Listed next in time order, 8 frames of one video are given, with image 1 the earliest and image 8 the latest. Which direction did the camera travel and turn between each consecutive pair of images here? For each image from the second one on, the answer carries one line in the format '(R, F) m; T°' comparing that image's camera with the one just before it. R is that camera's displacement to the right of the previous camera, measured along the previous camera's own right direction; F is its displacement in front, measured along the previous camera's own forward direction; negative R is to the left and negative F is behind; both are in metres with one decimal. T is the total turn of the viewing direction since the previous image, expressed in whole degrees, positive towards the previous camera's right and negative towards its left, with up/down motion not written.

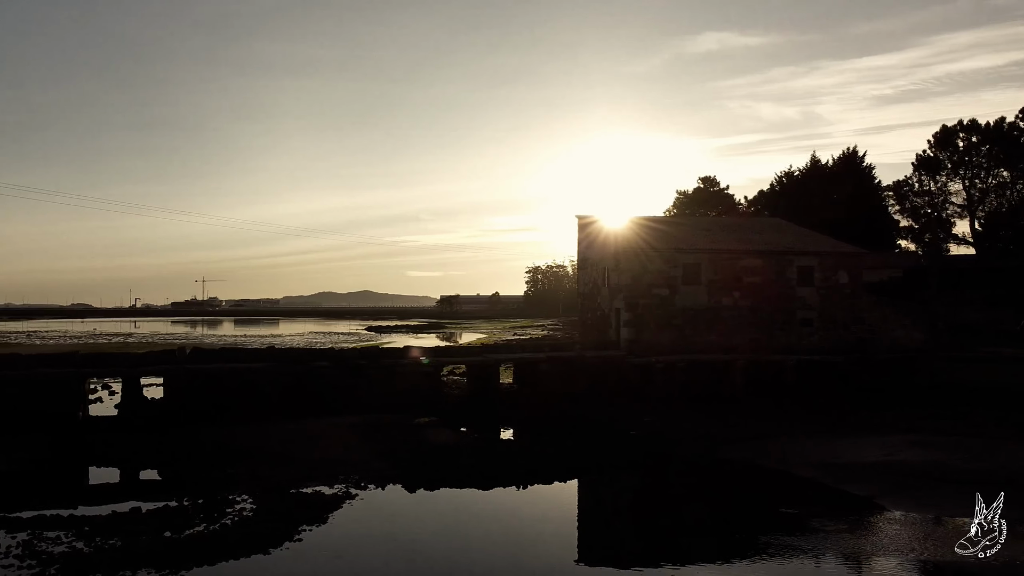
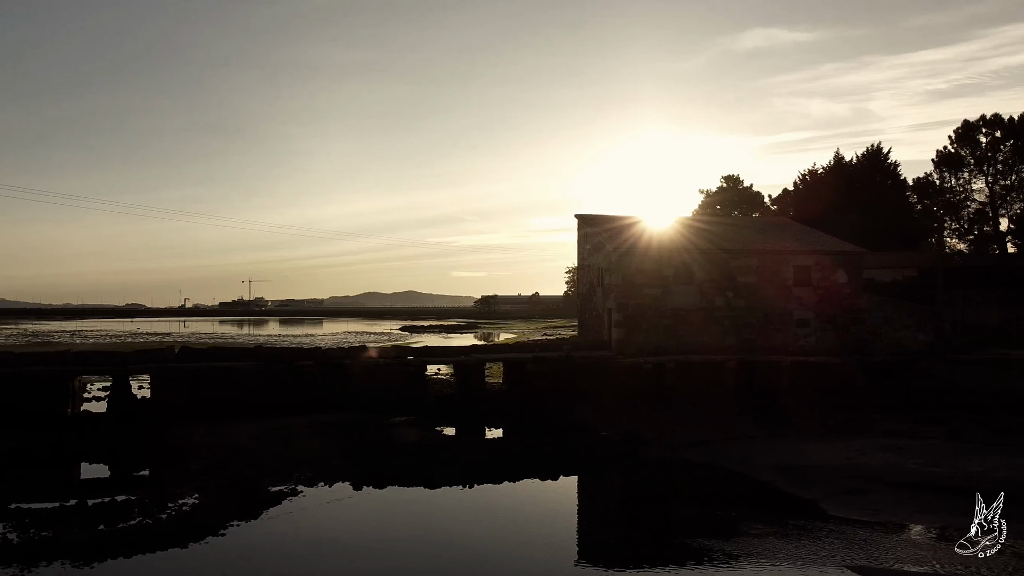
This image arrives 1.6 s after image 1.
(+1.6, +0.1) m; -3°
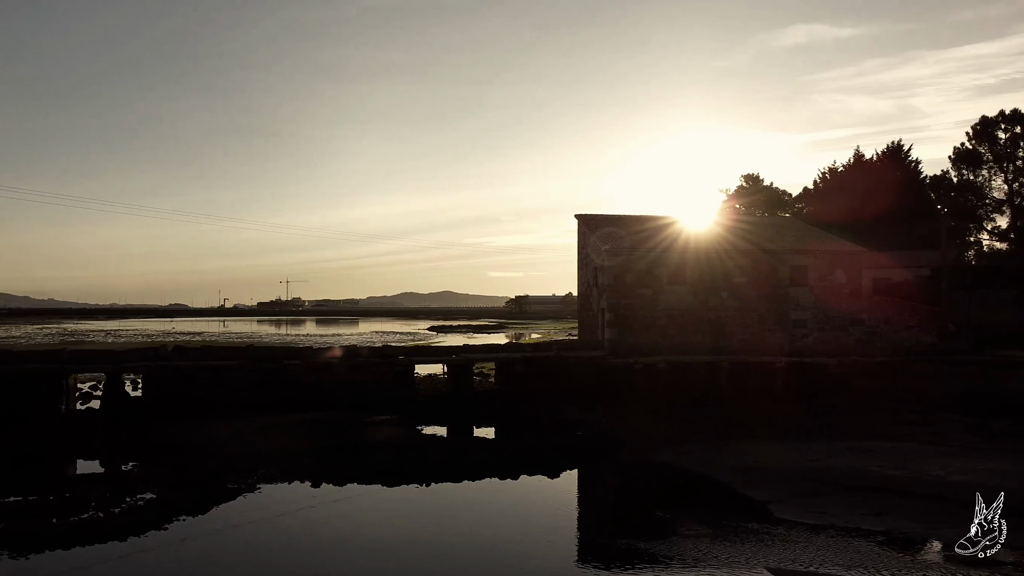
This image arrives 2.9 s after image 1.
(+1.3, 0.0) m; -2°
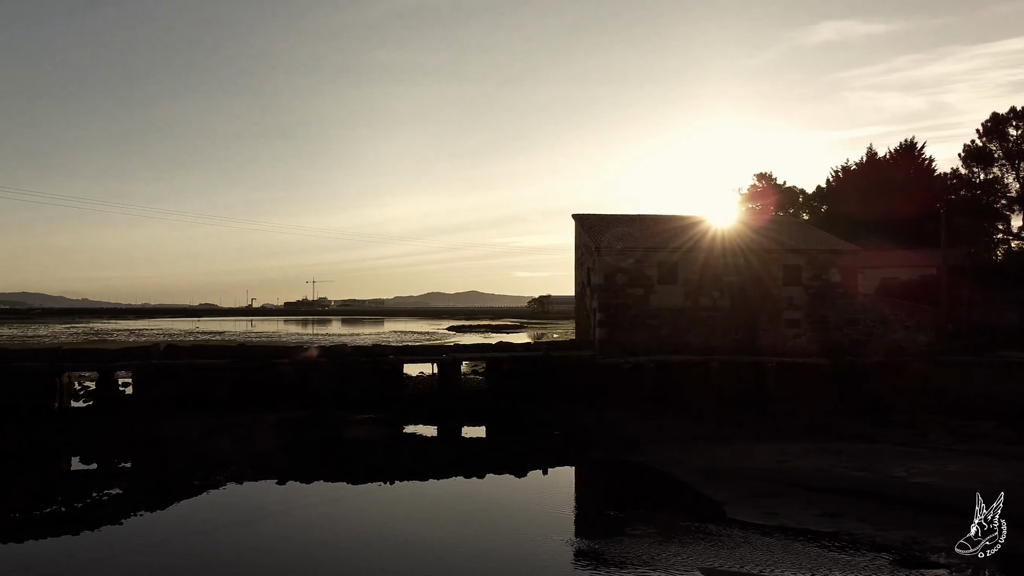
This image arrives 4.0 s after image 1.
(+1.0, 0.0) m; -1°
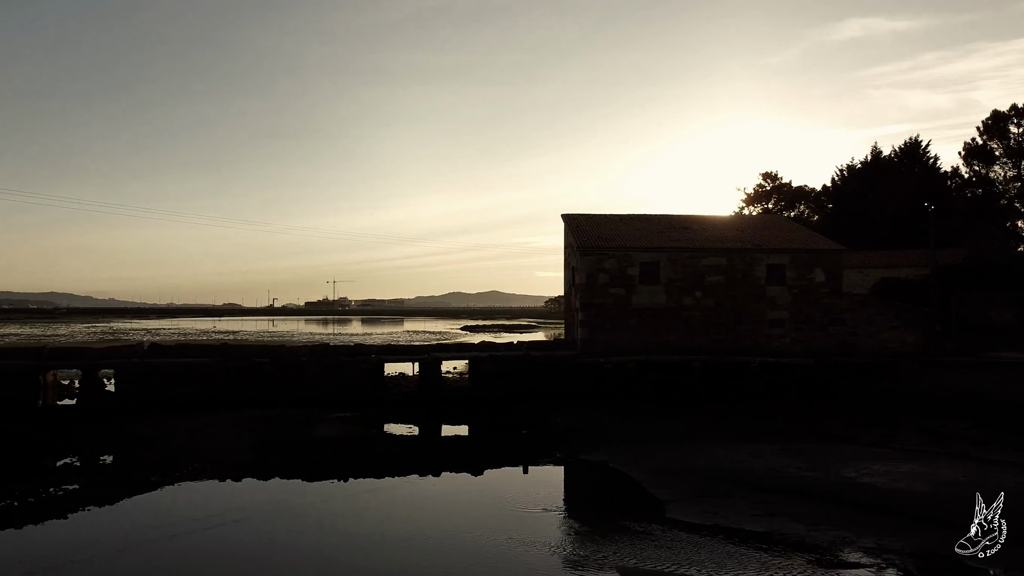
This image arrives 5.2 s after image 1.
(+1.2, -0.1) m; -1°
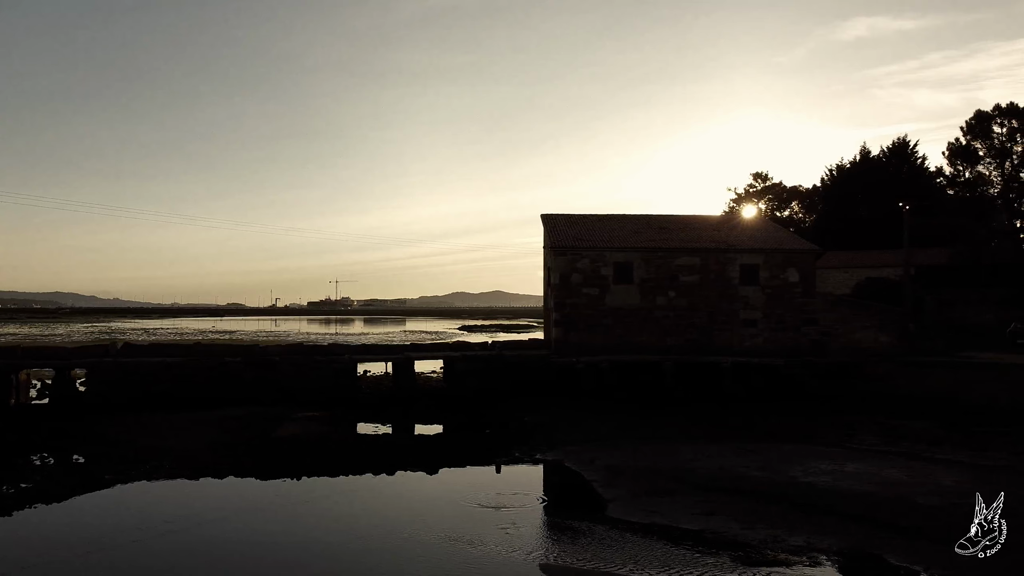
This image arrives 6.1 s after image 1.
(+0.9, -0.1) m; 0°
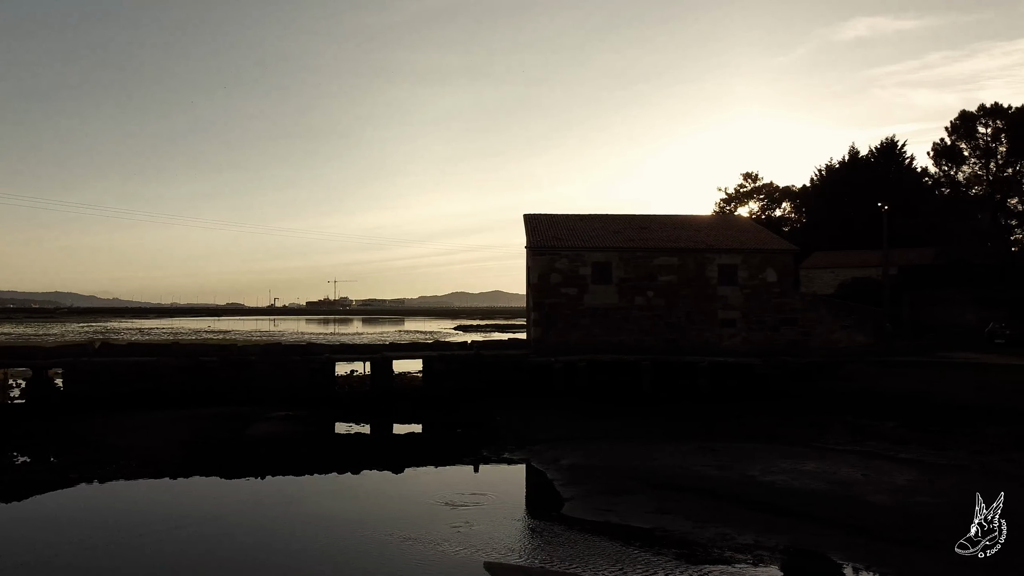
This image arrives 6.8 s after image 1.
(+0.6, 0.0) m; 0°
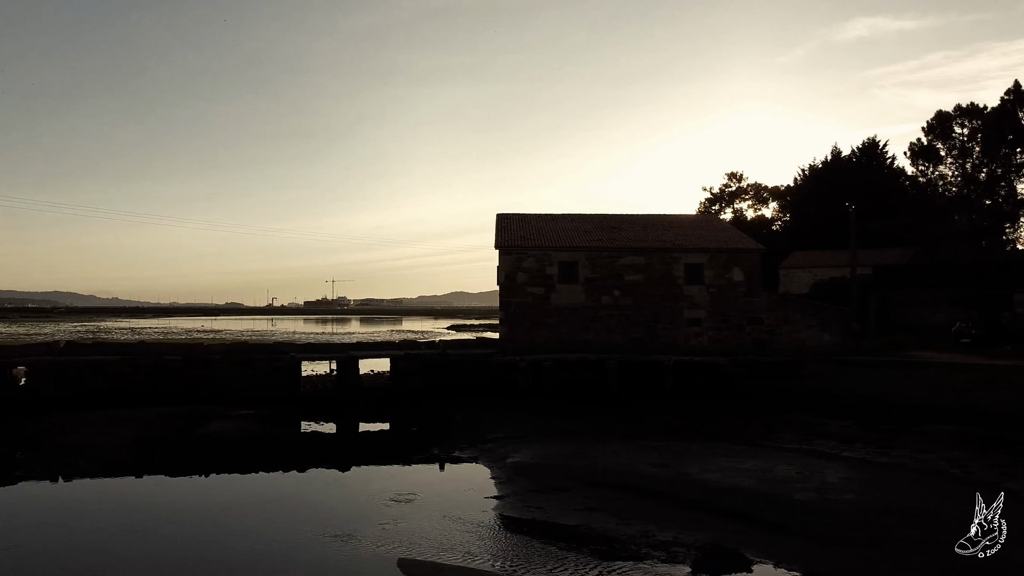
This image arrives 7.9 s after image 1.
(+1.0, -0.1) m; +1°
